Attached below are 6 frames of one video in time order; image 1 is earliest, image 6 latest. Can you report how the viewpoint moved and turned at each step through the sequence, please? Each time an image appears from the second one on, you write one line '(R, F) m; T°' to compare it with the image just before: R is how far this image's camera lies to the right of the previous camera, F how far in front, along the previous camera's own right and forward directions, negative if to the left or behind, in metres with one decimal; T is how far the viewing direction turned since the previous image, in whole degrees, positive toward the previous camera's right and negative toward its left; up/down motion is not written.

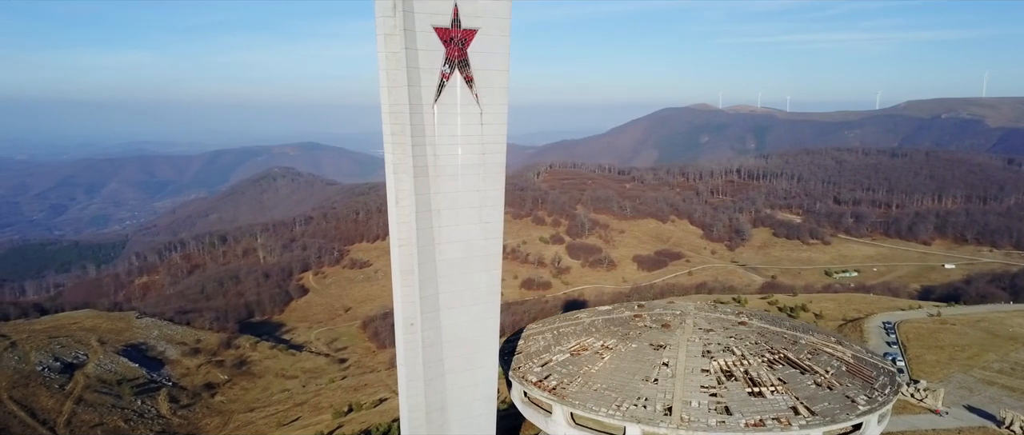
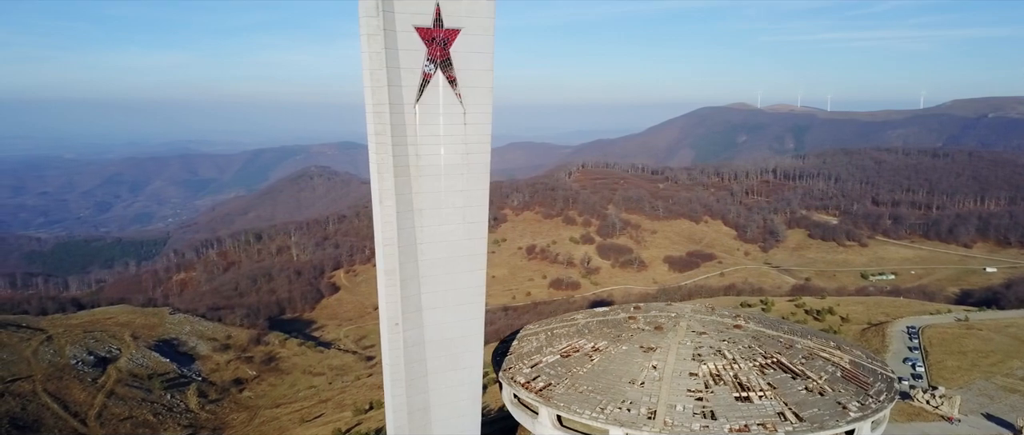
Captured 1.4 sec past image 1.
(+0.9, +0.1) m; -2°
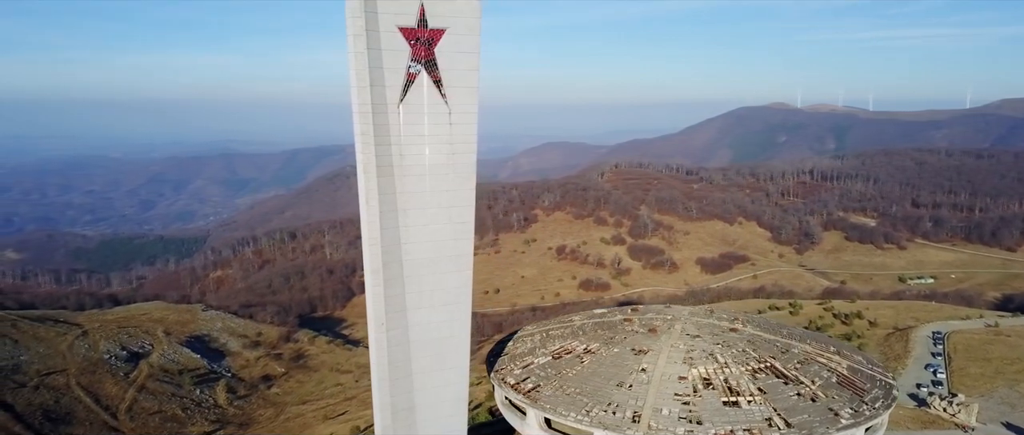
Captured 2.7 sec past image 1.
(+0.9, +0.1) m; -2°
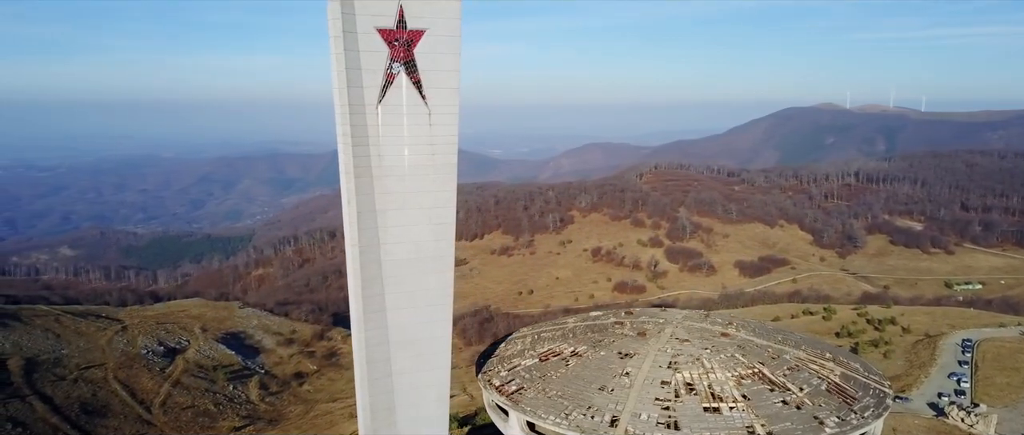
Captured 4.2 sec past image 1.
(+1.1, +0.1) m; -2°
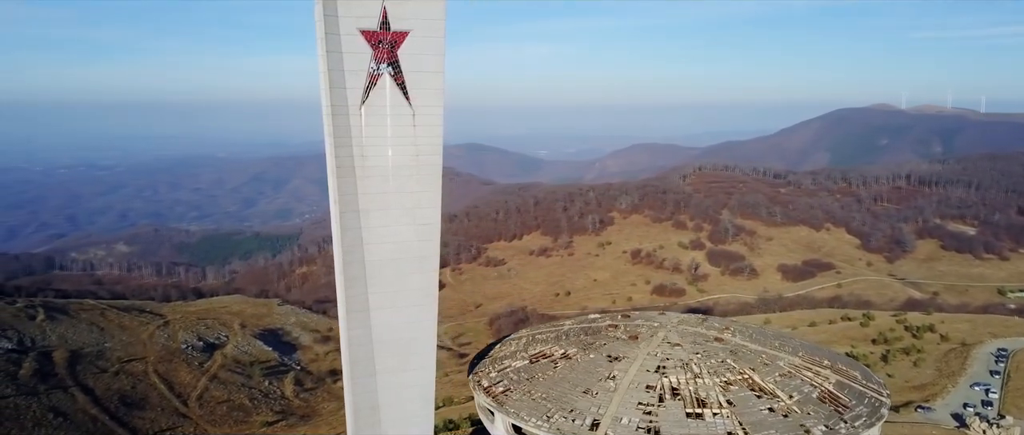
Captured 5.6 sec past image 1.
(+1.0, 0.0) m; -3°
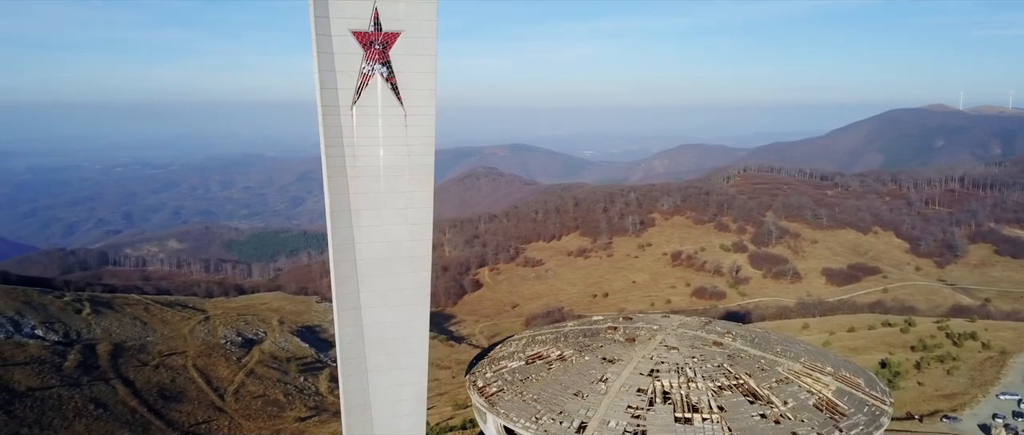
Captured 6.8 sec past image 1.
(+0.9, 0.0) m; -3°
